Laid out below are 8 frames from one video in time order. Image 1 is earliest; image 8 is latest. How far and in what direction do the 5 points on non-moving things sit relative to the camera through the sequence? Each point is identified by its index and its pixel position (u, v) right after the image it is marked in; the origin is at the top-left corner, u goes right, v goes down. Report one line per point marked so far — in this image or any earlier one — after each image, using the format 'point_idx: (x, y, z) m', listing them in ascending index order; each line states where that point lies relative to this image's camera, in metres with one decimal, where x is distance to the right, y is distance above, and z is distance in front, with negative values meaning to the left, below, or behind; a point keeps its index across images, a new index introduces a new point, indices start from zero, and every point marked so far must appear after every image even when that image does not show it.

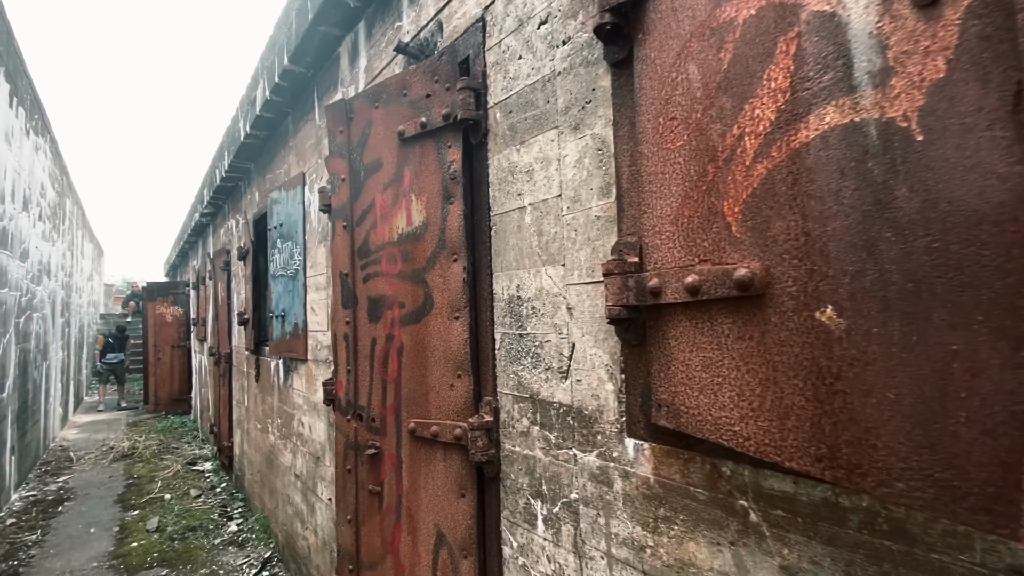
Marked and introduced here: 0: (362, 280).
0: (-0.7, 0.0, +2.2) m
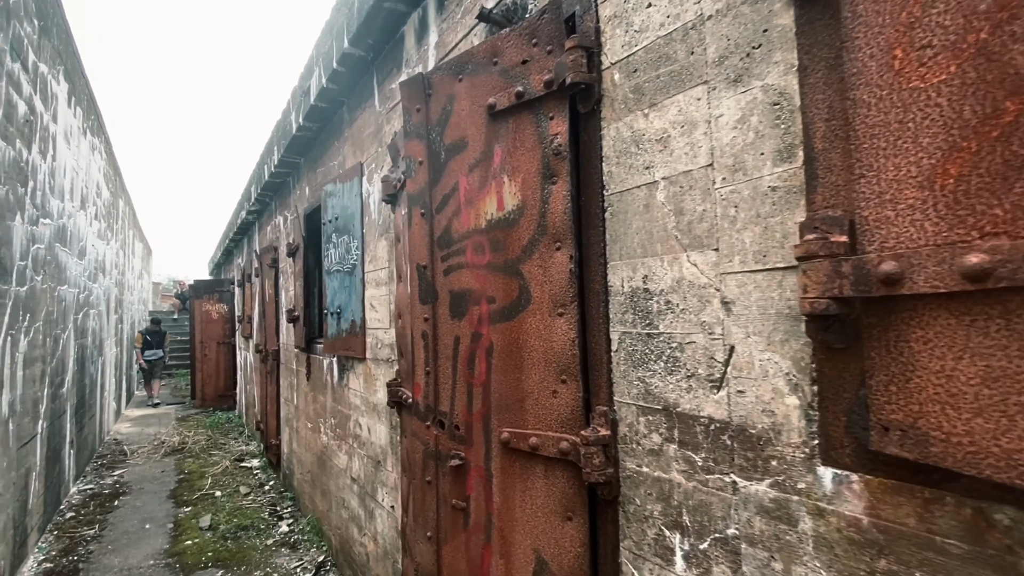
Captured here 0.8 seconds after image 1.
0: (-0.3, +0.1, +2.0) m
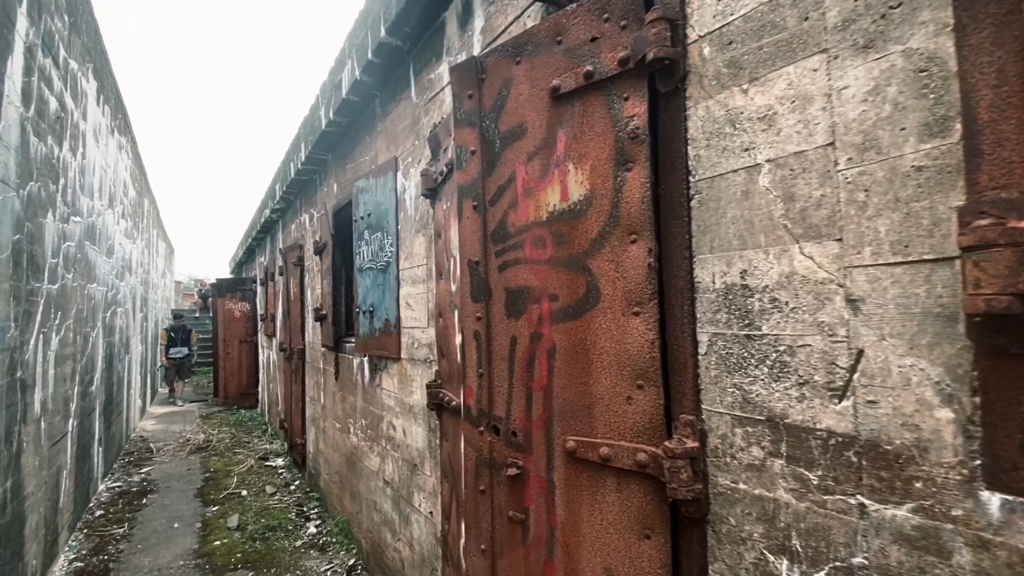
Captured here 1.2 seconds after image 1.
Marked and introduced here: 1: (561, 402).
0: (-0.1, +0.1, +1.8) m
1: (+0.2, -0.4, +1.6) m
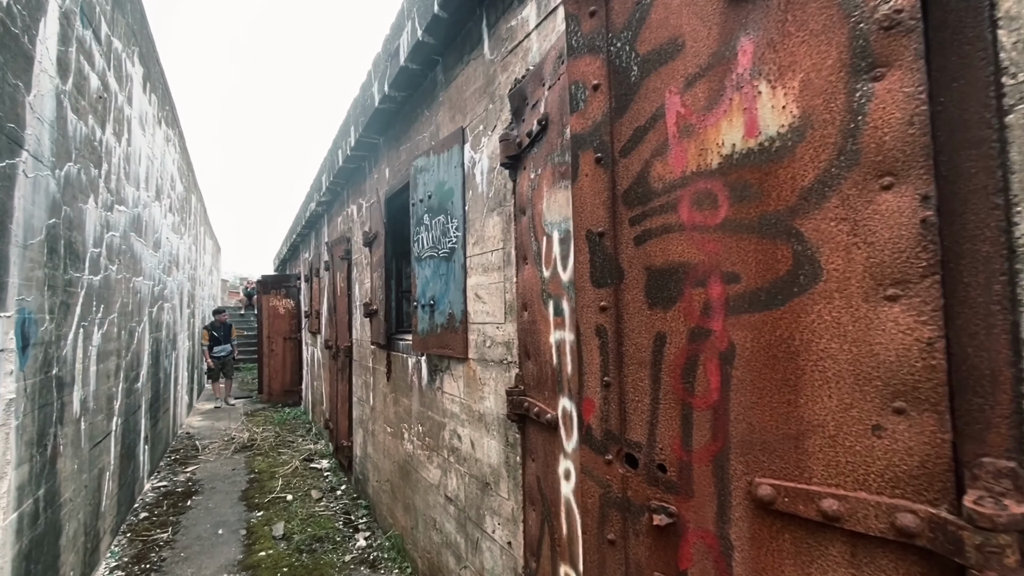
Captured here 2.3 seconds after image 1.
0: (+0.3, +0.1, +1.4) m
1: (+0.5, -0.3, +1.1) m
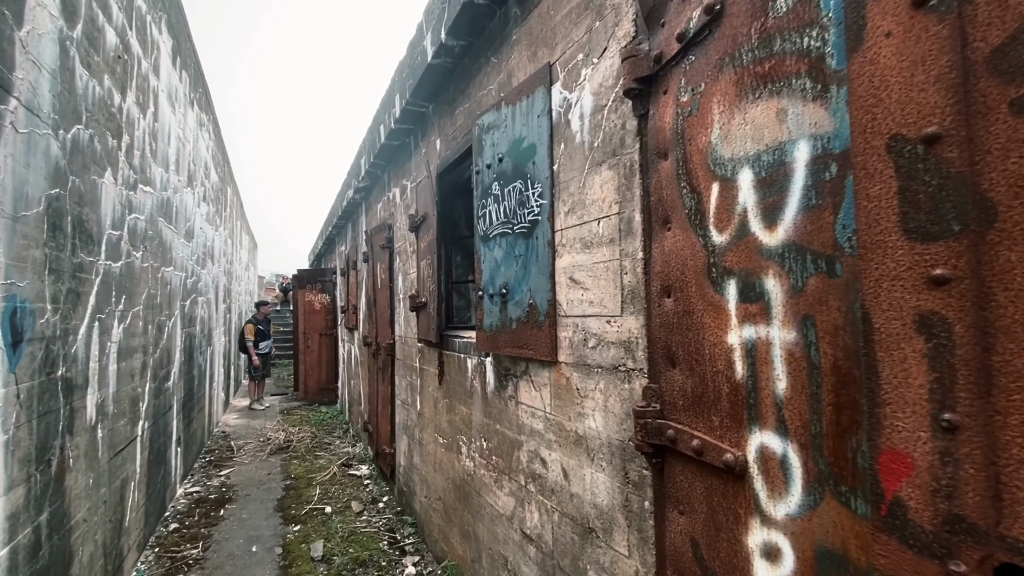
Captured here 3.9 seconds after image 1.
0: (+0.7, +0.2, +0.7) m
1: (+0.9, -0.3, +0.5) m
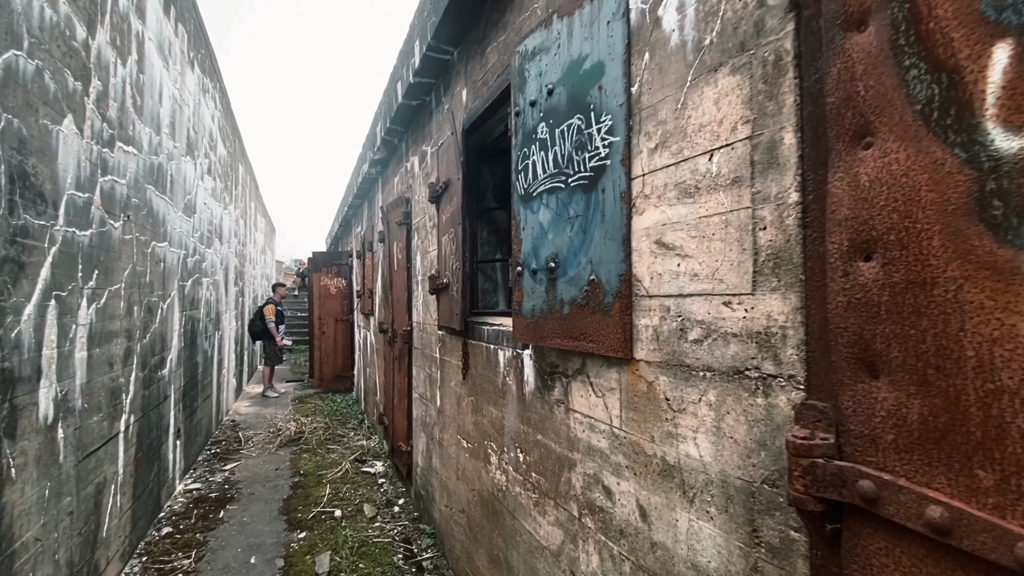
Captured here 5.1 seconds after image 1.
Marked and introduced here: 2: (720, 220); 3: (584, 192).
0: (+0.8, +0.3, +0.1) m
1: (+1.0, -0.2, -0.1) m
2: (+0.5, +0.2, +1.2) m
3: (+0.3, +0.3, +1.7) m
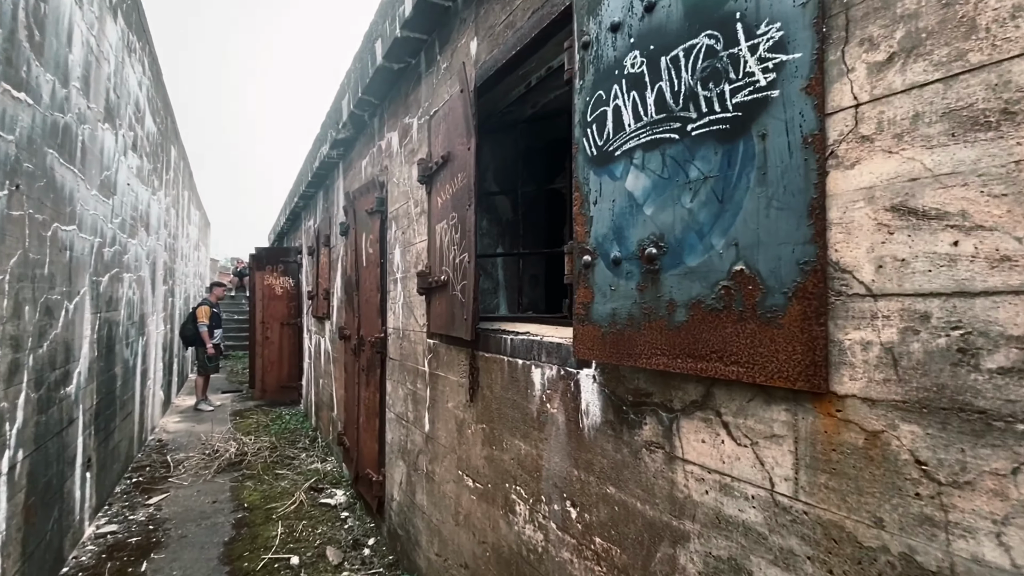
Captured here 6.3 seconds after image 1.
0: (+1.2, +0.3, -0.4) m
1: (+1.4, -0.2, -0.6) m
2: (+0.8, +0.2, +0.7) m
3: (+0.5, +0.3, +1.2) m
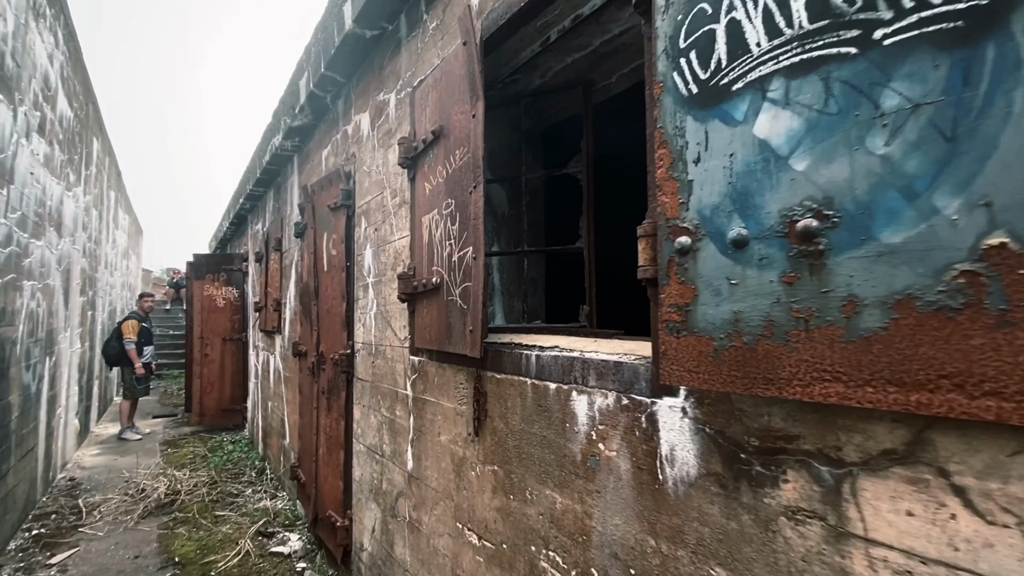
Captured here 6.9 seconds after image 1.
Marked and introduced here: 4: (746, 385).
0: (+1.5, +0.3, -0.7) m
1: (+1.8, -0.1, -0.9) m
2: (+1.0, +0.2, +0.3) m
3: (+0.7, +0.4, +0.8) m
4: (+0.5, -0.2, +1.0) m
